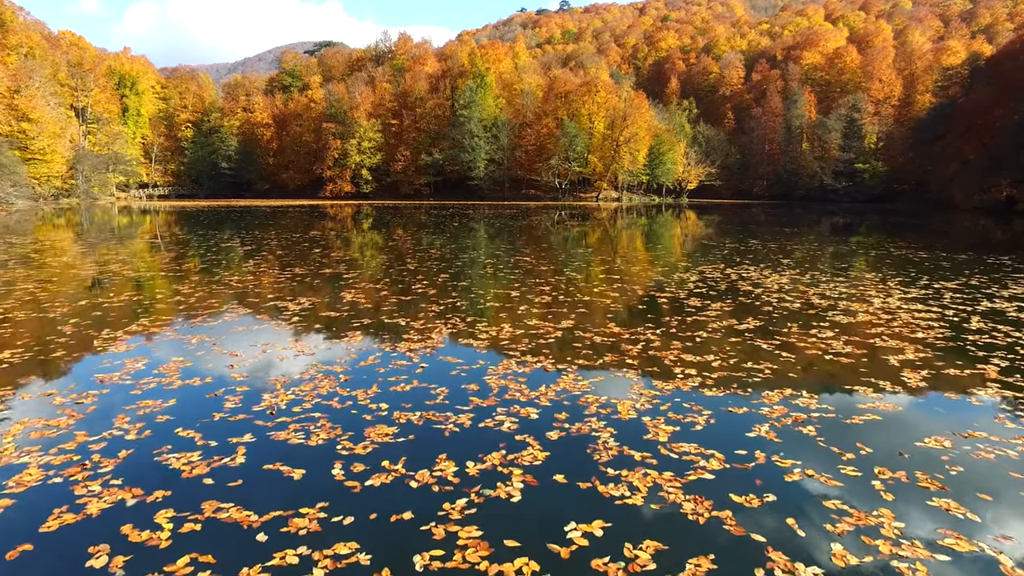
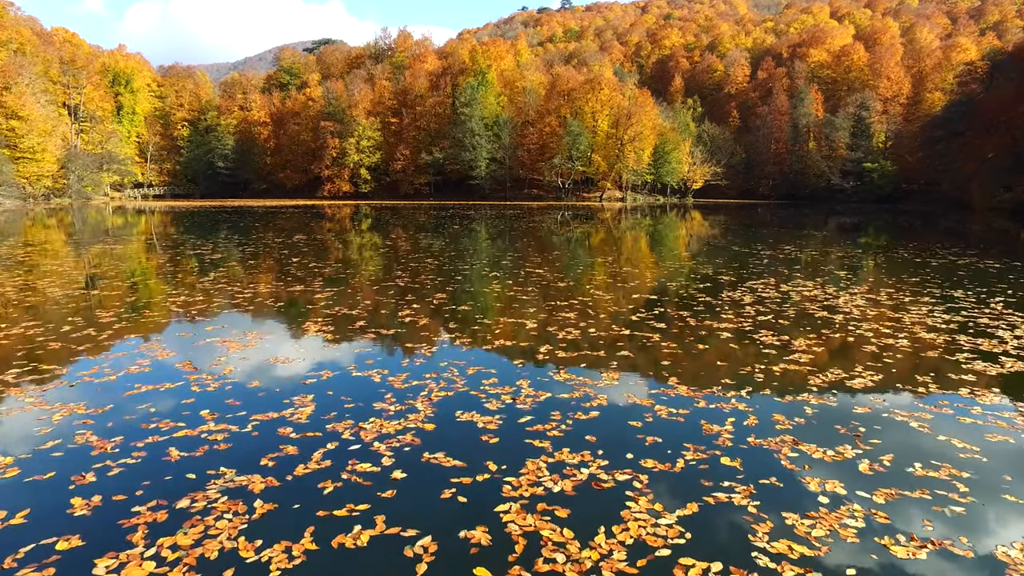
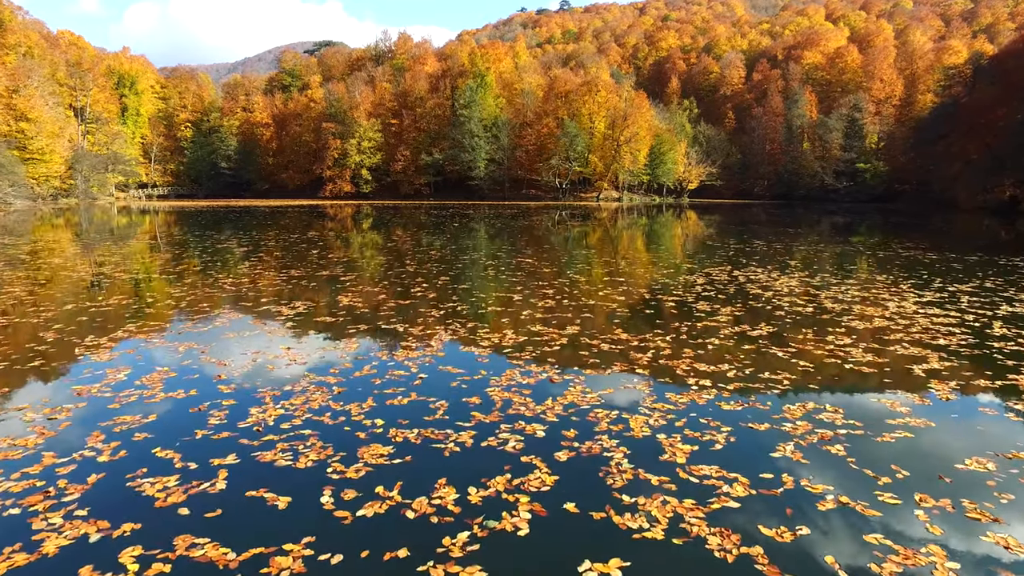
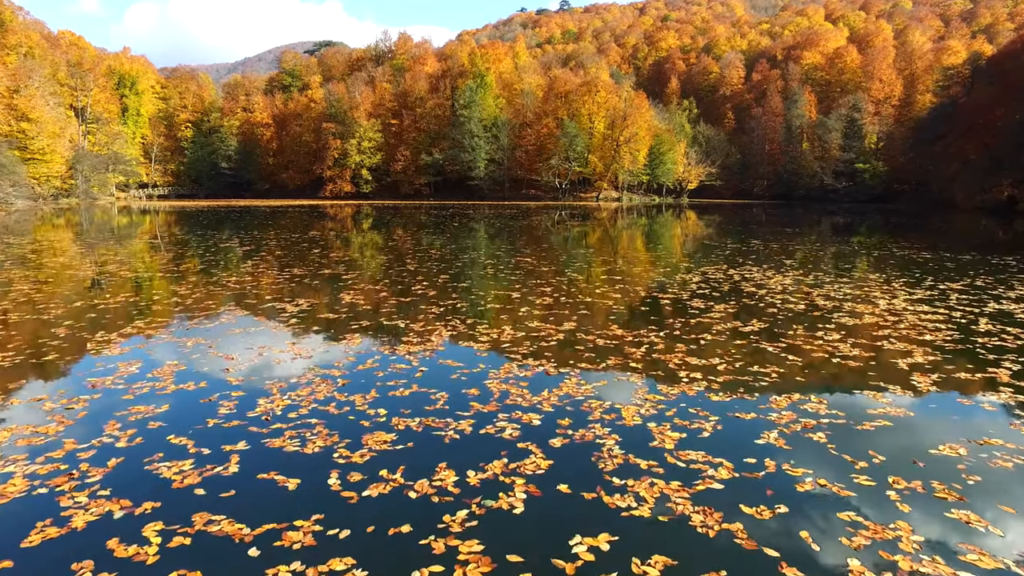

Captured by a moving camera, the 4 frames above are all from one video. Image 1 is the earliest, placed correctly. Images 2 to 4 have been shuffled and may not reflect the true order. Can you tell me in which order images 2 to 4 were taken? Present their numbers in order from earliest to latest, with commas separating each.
4, 3, 2
